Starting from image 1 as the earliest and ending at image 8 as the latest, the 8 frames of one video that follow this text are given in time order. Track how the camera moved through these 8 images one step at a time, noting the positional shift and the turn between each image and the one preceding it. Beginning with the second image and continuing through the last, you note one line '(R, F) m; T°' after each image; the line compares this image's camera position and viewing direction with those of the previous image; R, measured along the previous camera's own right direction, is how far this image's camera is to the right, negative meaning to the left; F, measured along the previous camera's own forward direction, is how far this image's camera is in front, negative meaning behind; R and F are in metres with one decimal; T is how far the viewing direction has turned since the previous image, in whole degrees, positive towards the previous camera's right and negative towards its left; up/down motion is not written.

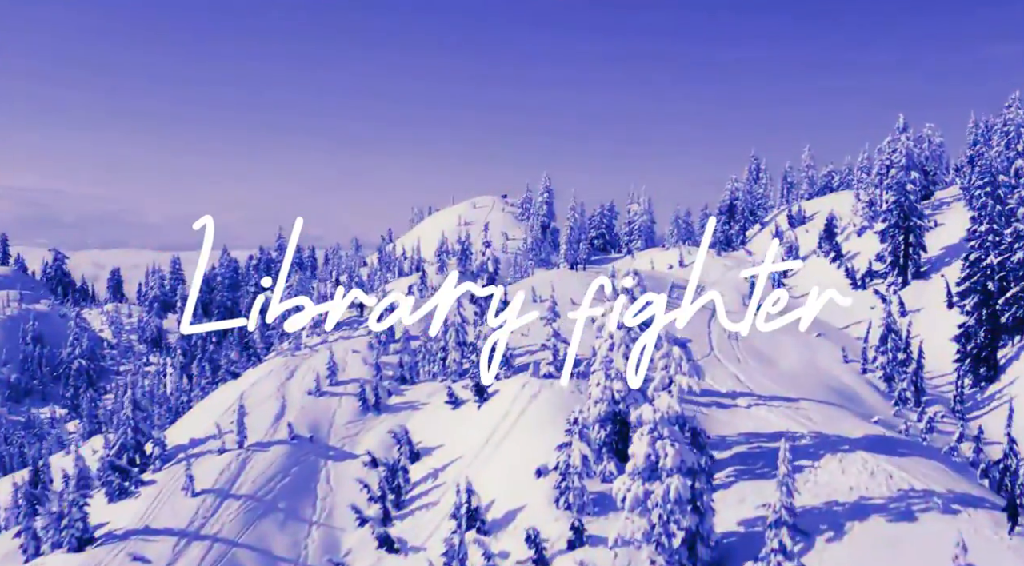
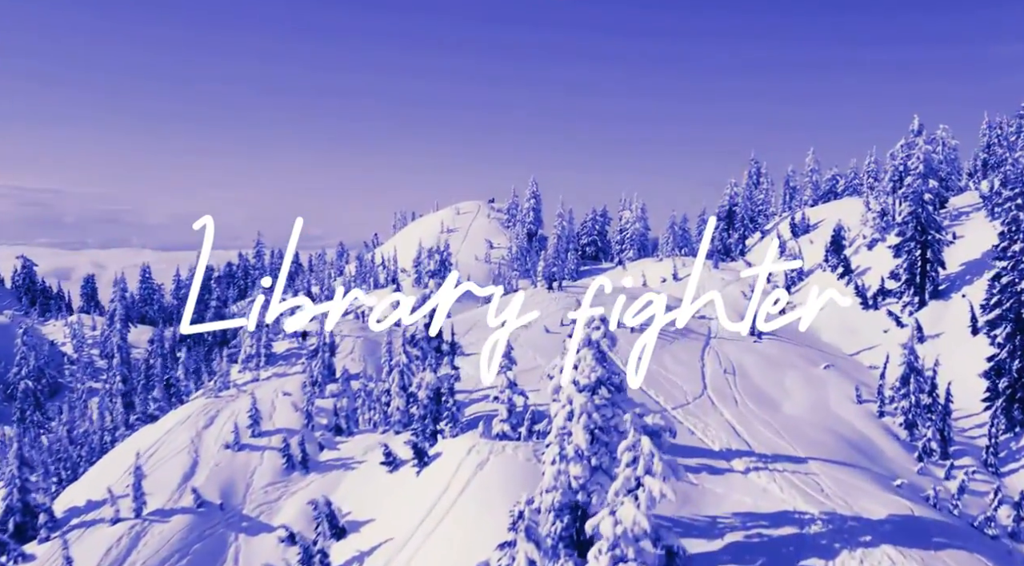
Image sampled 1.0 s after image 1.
(+3.6, +15.4) m; 0°
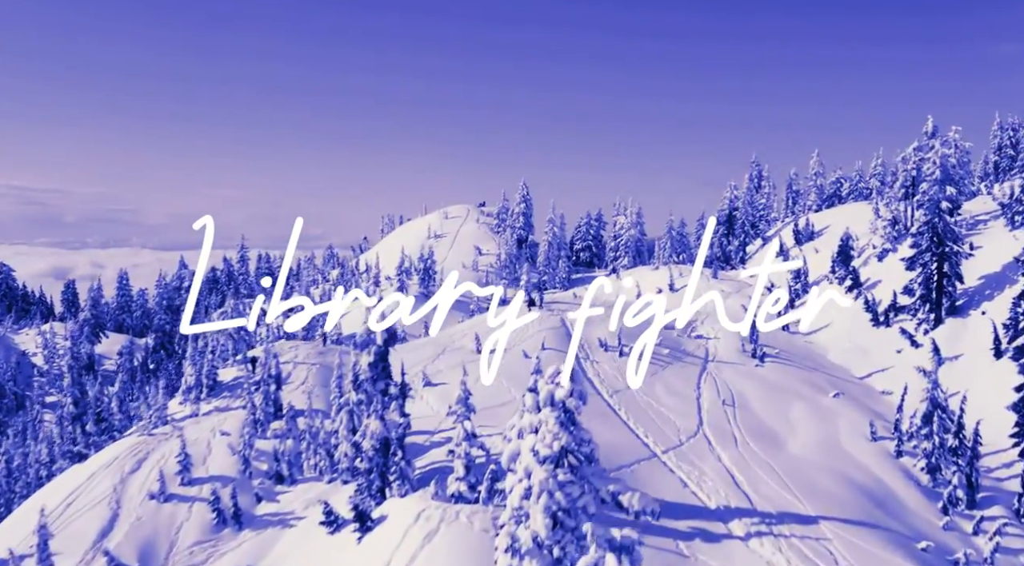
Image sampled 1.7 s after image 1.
(+2.3, +10.9) m; 0°
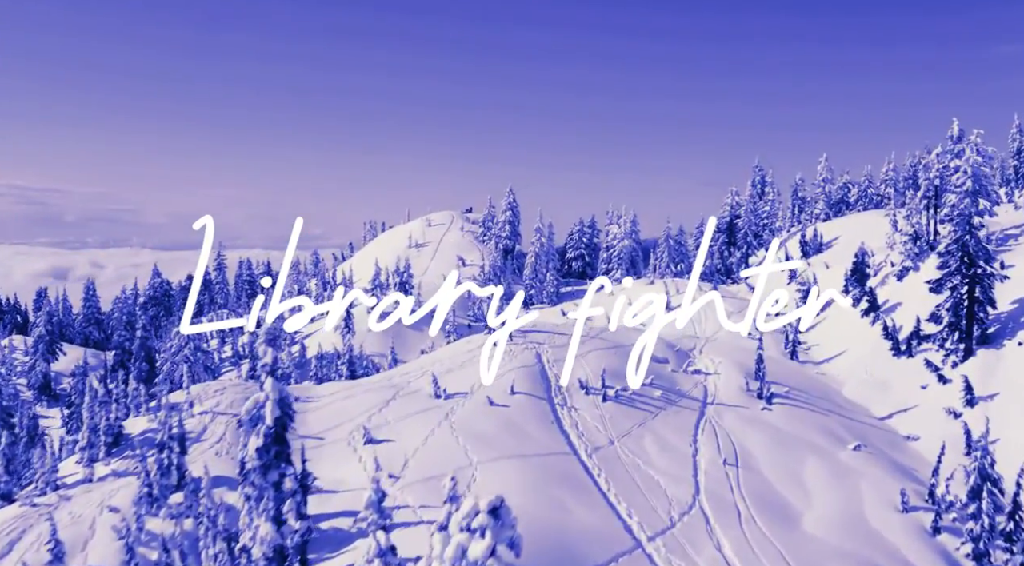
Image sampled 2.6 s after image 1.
(+2.9, +14.9) m; 0°
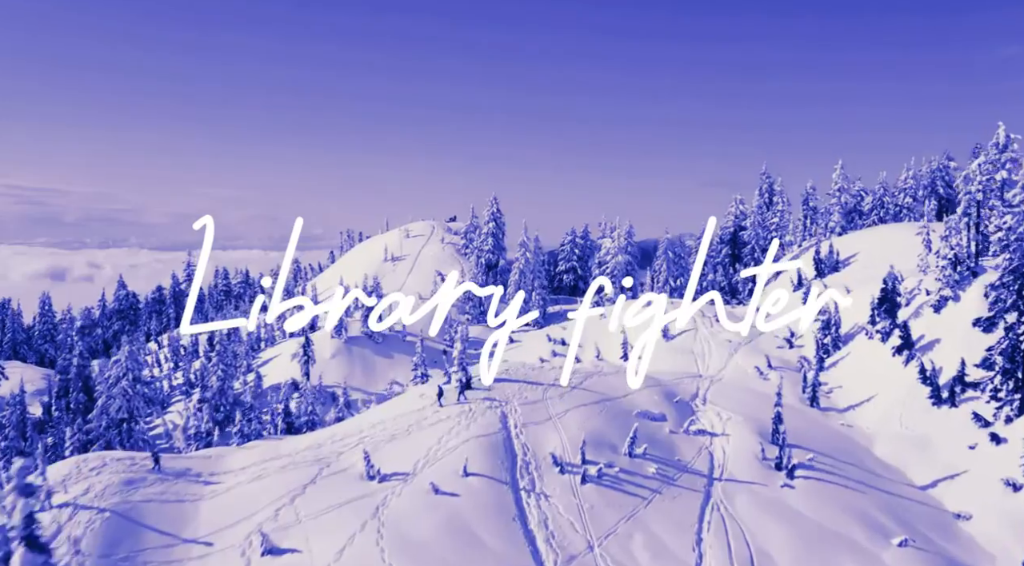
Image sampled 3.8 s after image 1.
(+2.9, +18.1) m; 0°
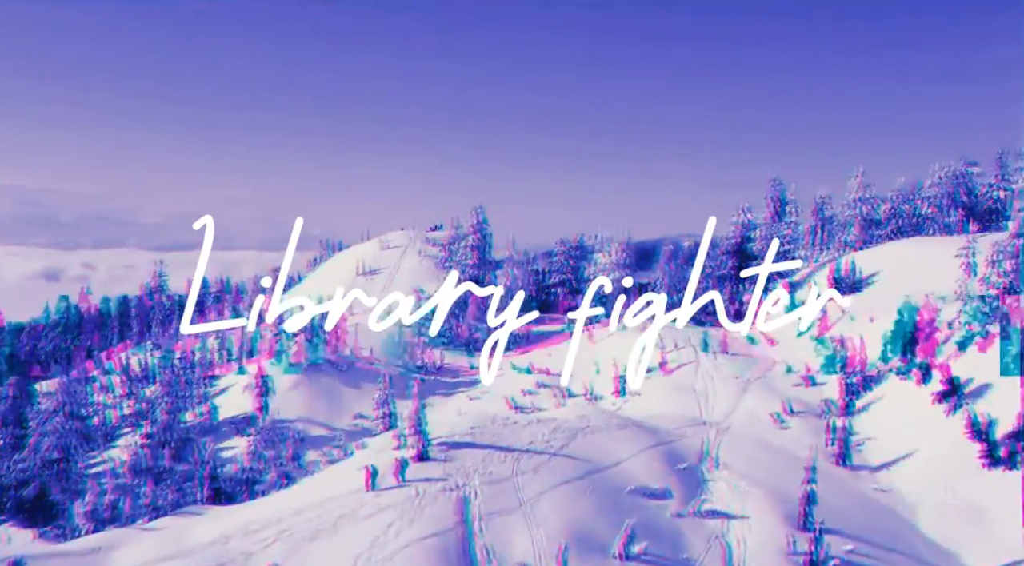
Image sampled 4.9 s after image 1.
(+2.1, +16.1) m; 0°
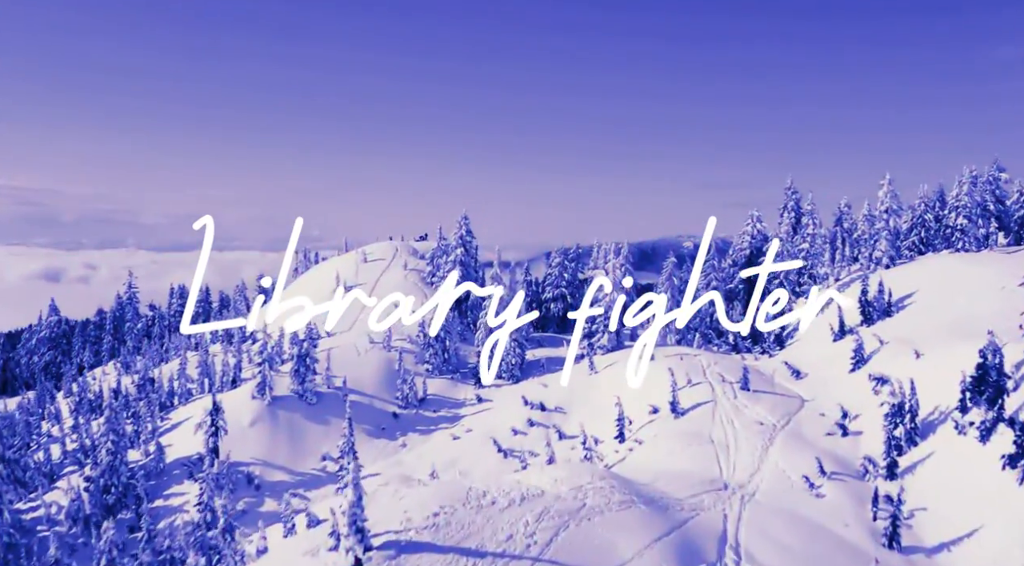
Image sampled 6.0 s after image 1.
(+1.7, +15.8) m; 0°
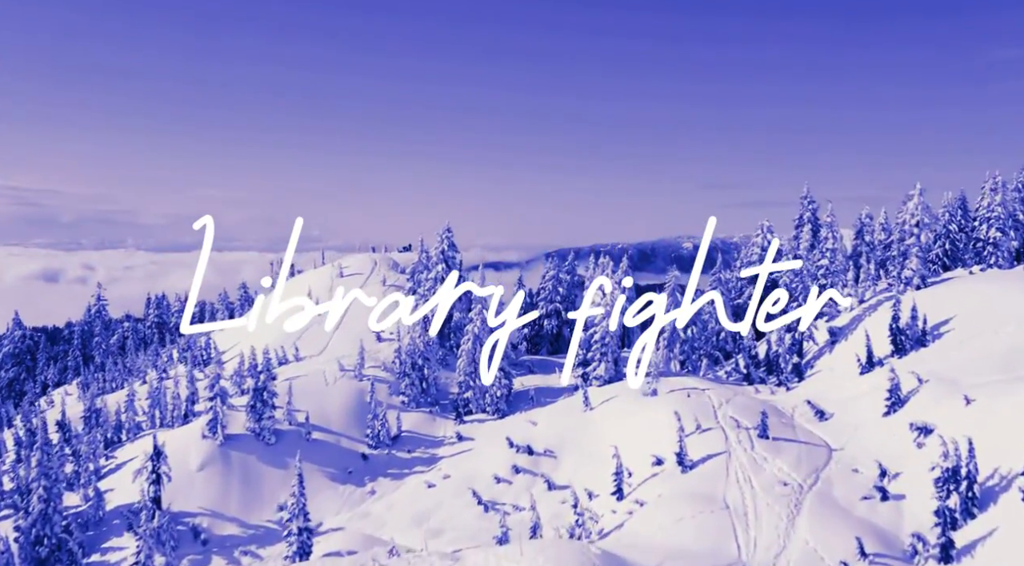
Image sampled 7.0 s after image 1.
(+1.6, +14.4) m; 0°
